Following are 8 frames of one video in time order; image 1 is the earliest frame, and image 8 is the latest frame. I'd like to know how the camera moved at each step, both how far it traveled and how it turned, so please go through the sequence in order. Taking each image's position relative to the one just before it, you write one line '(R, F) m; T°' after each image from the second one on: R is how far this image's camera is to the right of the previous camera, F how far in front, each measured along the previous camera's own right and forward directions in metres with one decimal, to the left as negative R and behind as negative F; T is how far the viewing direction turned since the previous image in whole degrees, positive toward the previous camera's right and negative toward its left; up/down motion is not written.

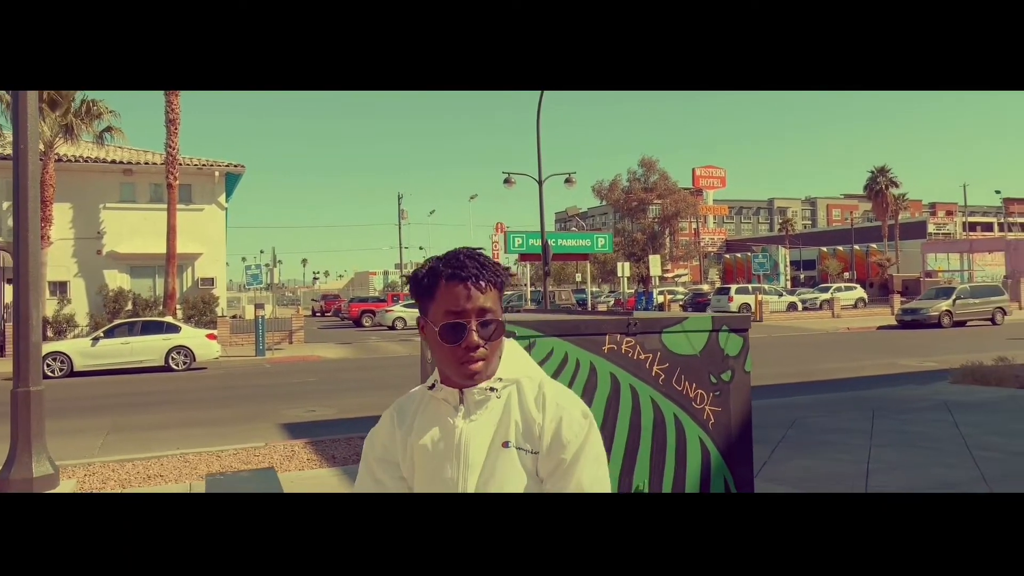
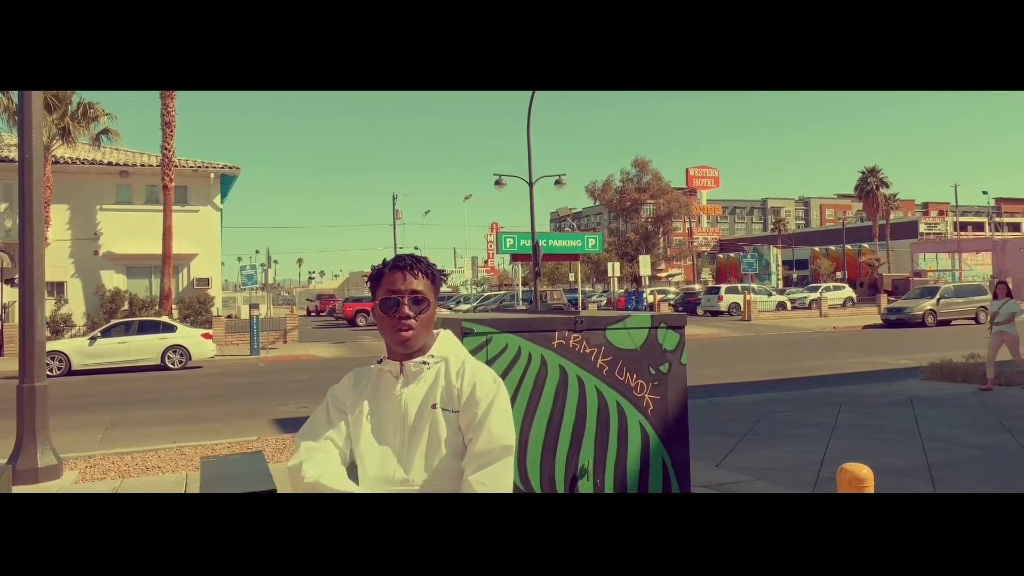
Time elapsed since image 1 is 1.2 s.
(+0.2, -0.4) m; 0°
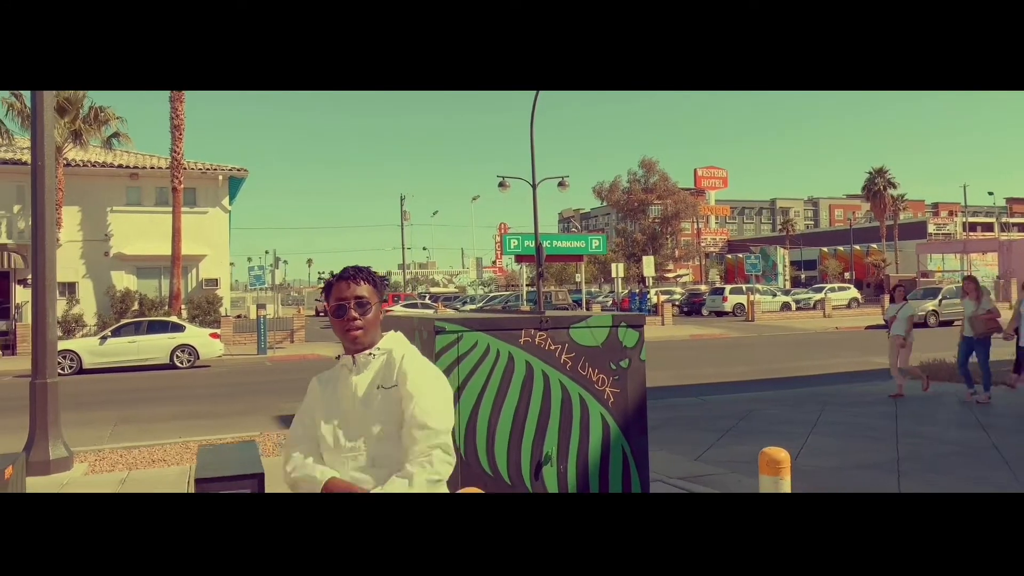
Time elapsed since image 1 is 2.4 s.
(+0.2, -0.3) m; -1°
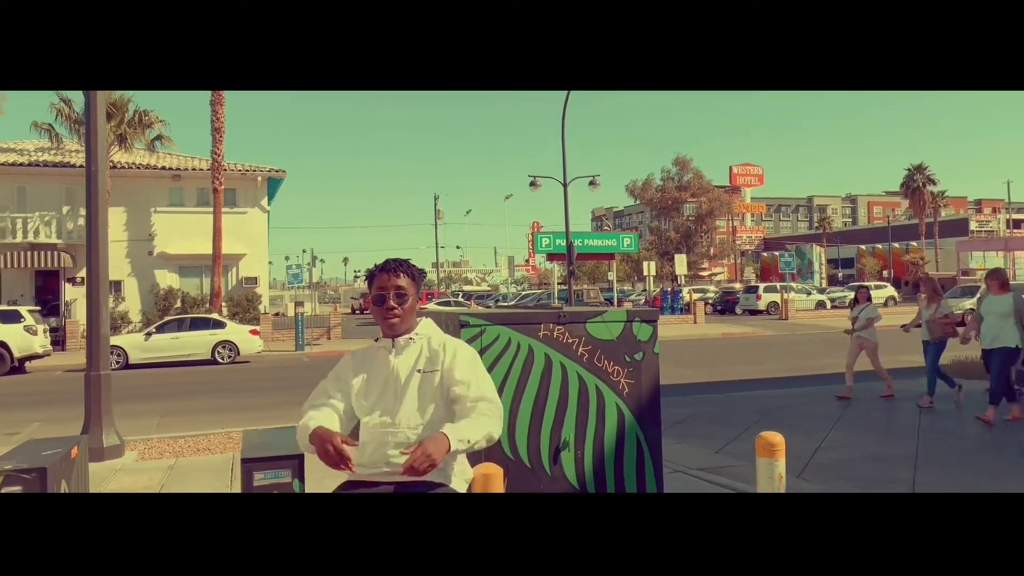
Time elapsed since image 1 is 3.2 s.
(+0.1, -0.3) m; -2°
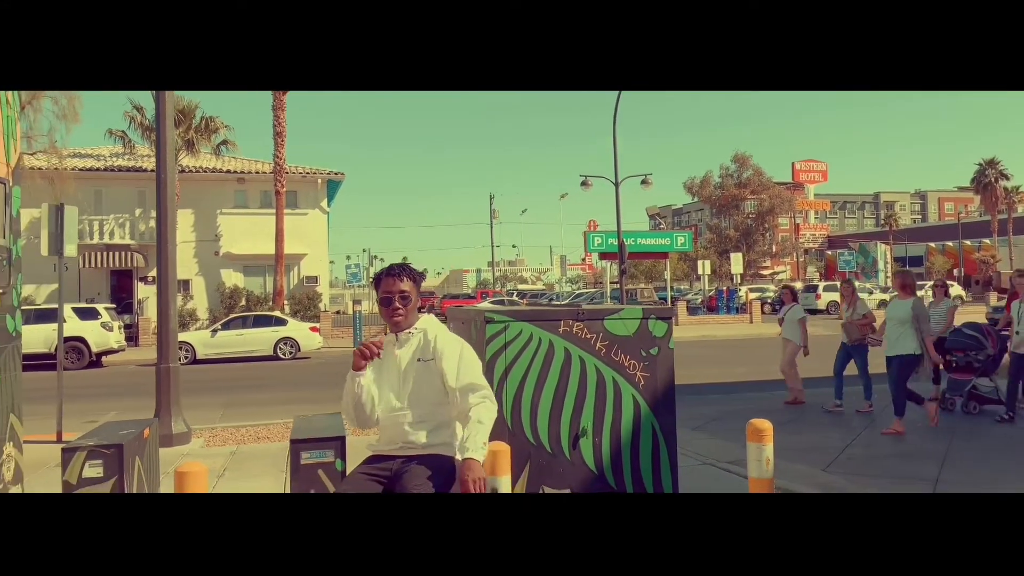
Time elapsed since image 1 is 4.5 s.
(+0.2, -0.3) m; -4°
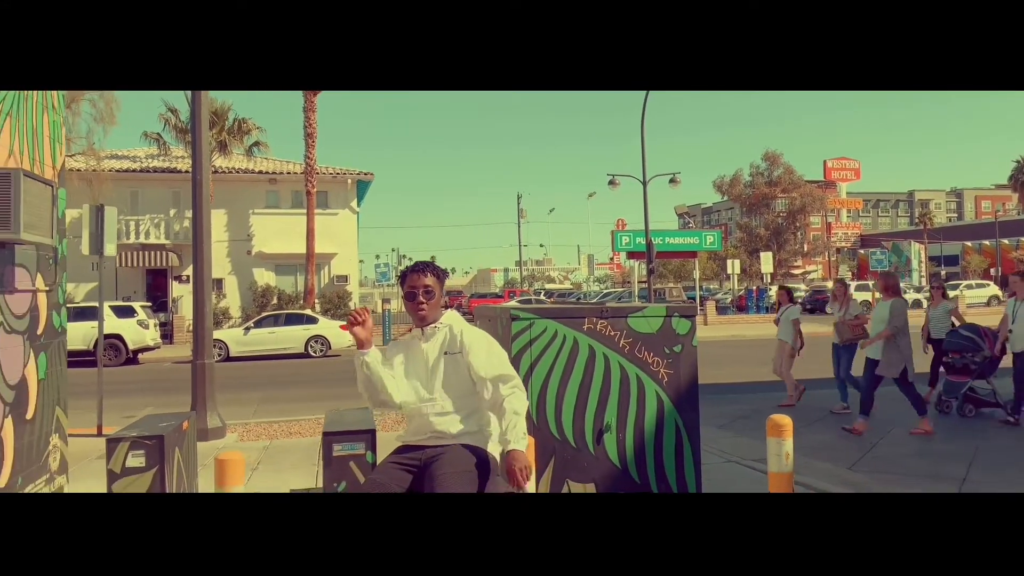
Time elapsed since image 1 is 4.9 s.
(0.0, -0.1) m; -2°
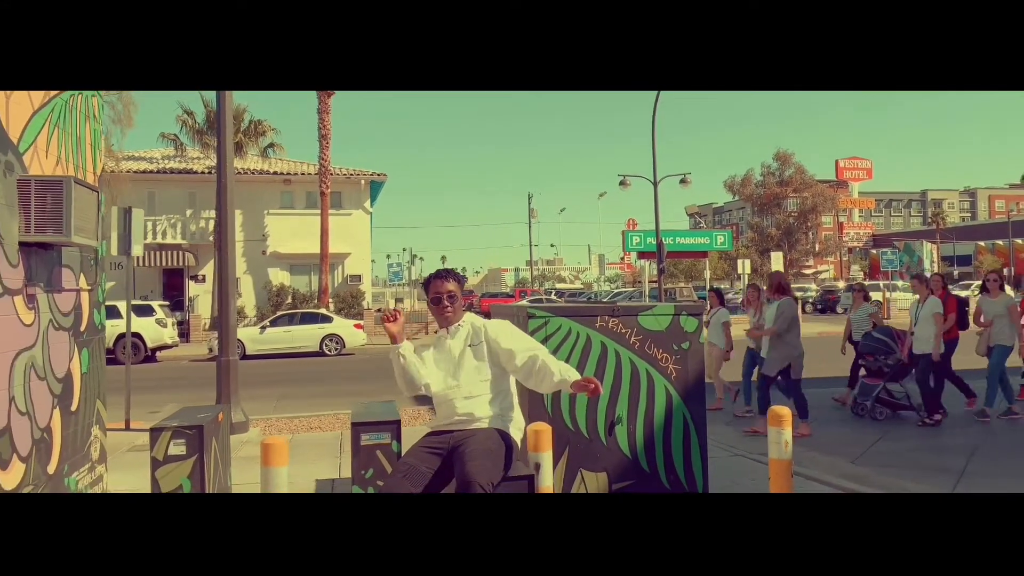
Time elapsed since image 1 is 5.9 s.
(0.0, -0.3) m; -1°
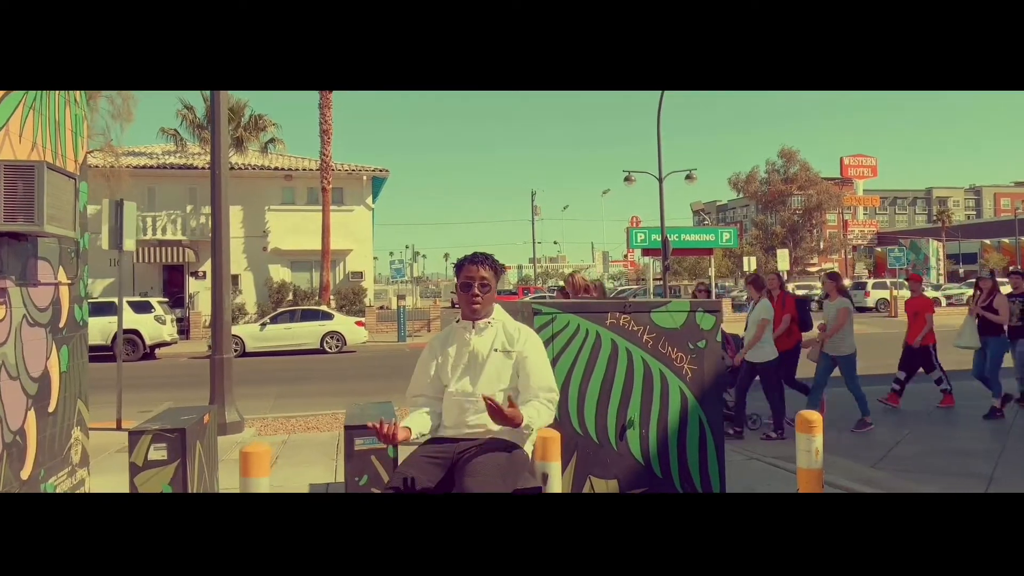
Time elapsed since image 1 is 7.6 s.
(0.0, +0.3) m; 0°
